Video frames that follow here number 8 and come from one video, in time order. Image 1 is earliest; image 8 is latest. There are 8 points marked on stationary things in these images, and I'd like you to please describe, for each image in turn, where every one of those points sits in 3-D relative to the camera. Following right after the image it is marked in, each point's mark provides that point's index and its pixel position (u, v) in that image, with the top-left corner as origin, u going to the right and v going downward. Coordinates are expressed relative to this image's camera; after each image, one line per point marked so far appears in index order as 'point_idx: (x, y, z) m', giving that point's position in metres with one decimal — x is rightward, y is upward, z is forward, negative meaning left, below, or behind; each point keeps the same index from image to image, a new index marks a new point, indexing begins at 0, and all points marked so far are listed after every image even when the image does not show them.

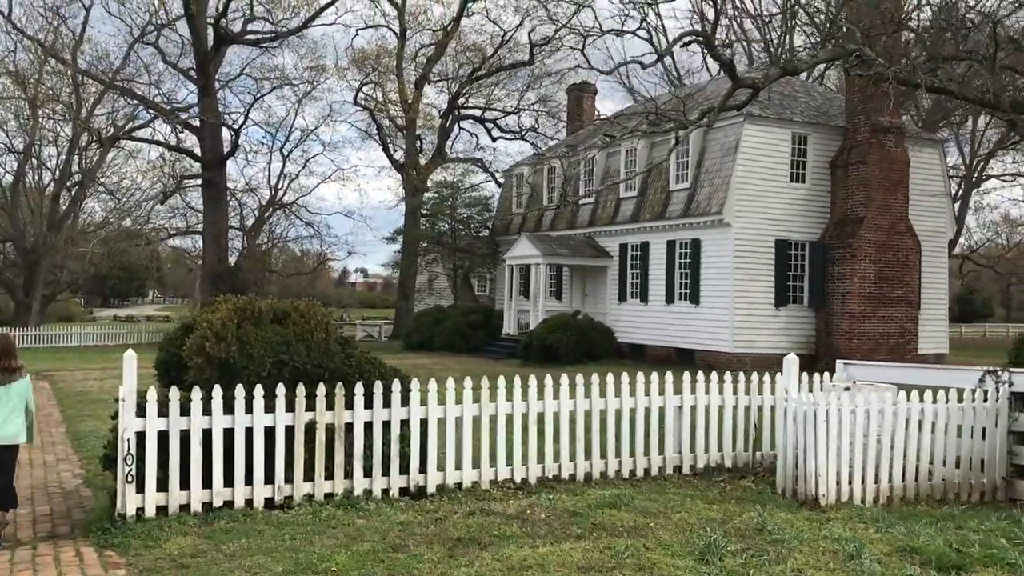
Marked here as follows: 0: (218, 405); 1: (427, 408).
0: (-1.8, -0.7, +6.0) m
1: (-0.6, -0.8, +6.7) m
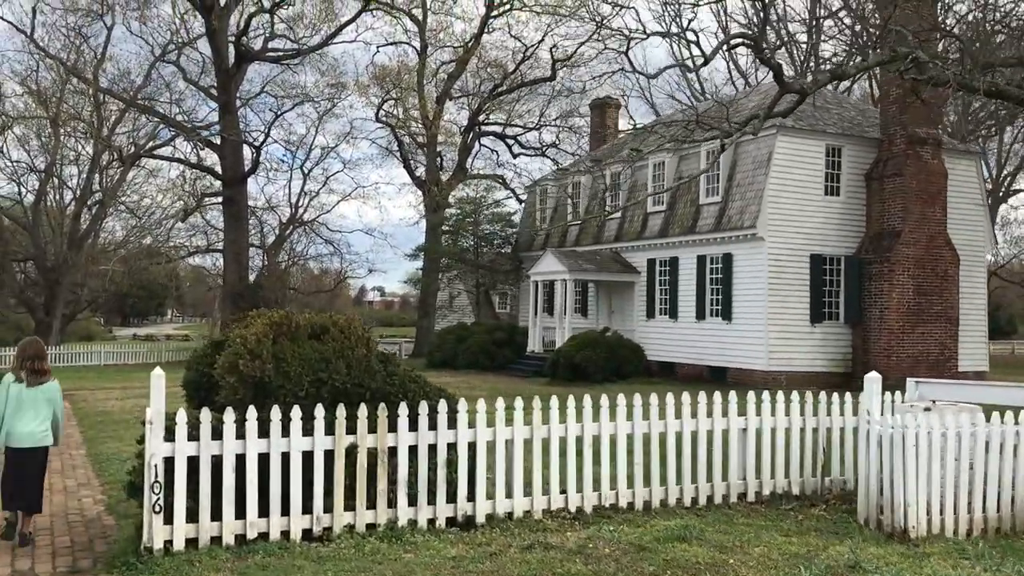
0: (-1.5, -0.8, +5.5) m
1: (-0.2, -0.9, +6.2) m
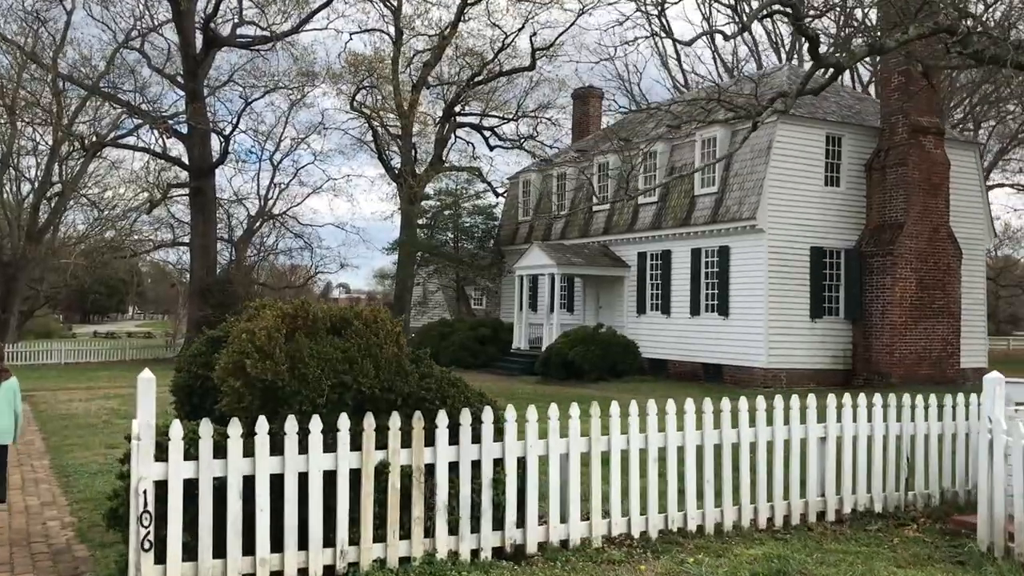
0: (-1.2, -0.7, +4.5) m
1: (+0.1, -0.8, +5.2) m
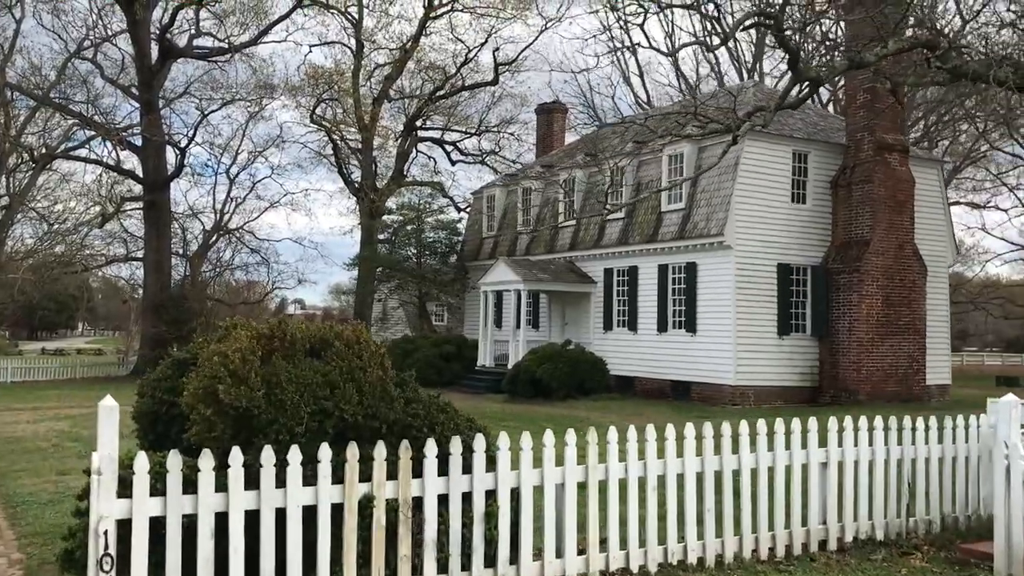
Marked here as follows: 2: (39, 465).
0: (-1.2, -0.8, +4.1) m
1: (0.0, -0.9, +4.9) m
2: (-4.9, -1.8, +10.0) m
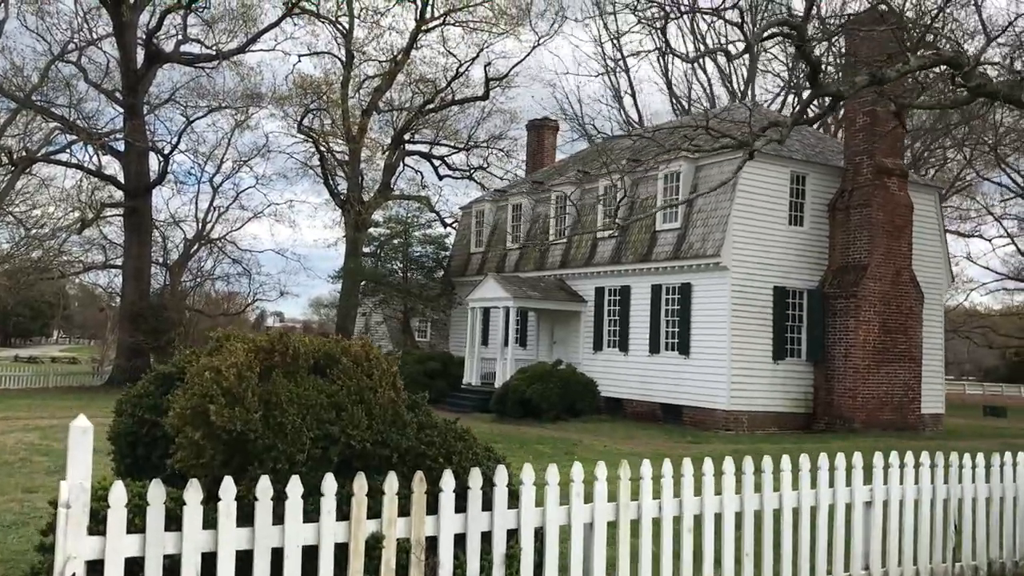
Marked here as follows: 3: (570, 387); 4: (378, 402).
0: (-1.0, -0.8, +3.5) m
1: (+0.2, -1.0, +4.3) m
2: (-4.9, -1.9, +9.4) m
3: (+1.2, -2.0, +20.0) m
4: (-0.6, -0.5, +4.1) m
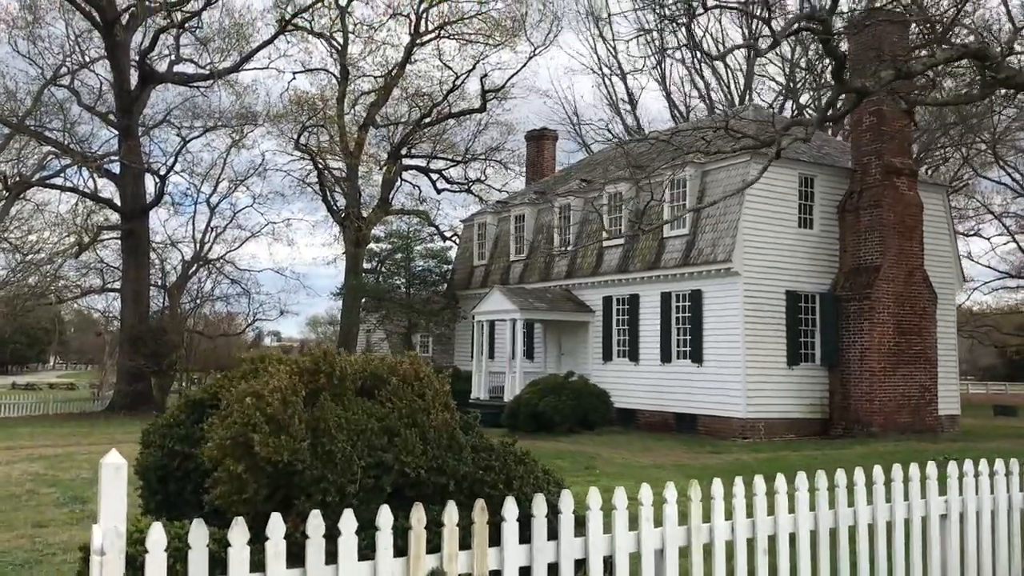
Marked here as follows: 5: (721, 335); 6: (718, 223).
0: (-0.8, -0.9, +3.2) m
1: (+0.4, -1.0, +4.0) m
2: (-4.7, -2.1, +9.0) m
3: (+1.4, -2.2, +19.6) m
4: (-0.3, -0.5, +3.8) m
5: (+4.3, -1.0, +19.7) m
6: (+4.2, +1.3, +19.9) m
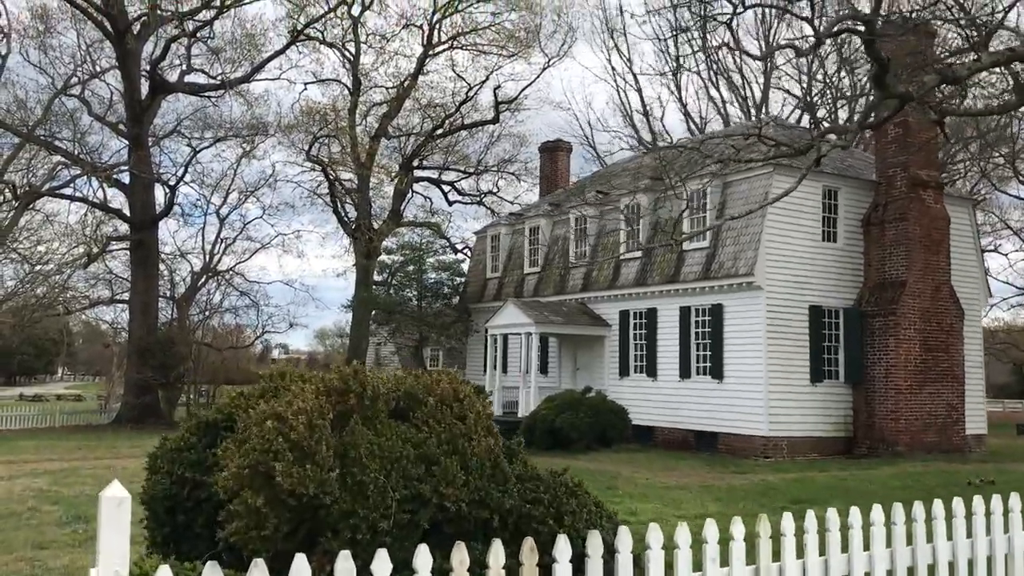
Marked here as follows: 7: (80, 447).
0: (-0.6, -0.9, +2.8) m
1: (+0.6, -1.1, +3.5) m
2: (-4.4, -2.2, +8.6) m
3: (+1.7, -2.5, +19.1) m
4: (-0.1, -0.6, +3.4) m
5: (+4.6, -1.2, +19.2) m
6: (+4.6, +1.1, +19.4) m
7: (-9.0, -3.3, +20.0) m
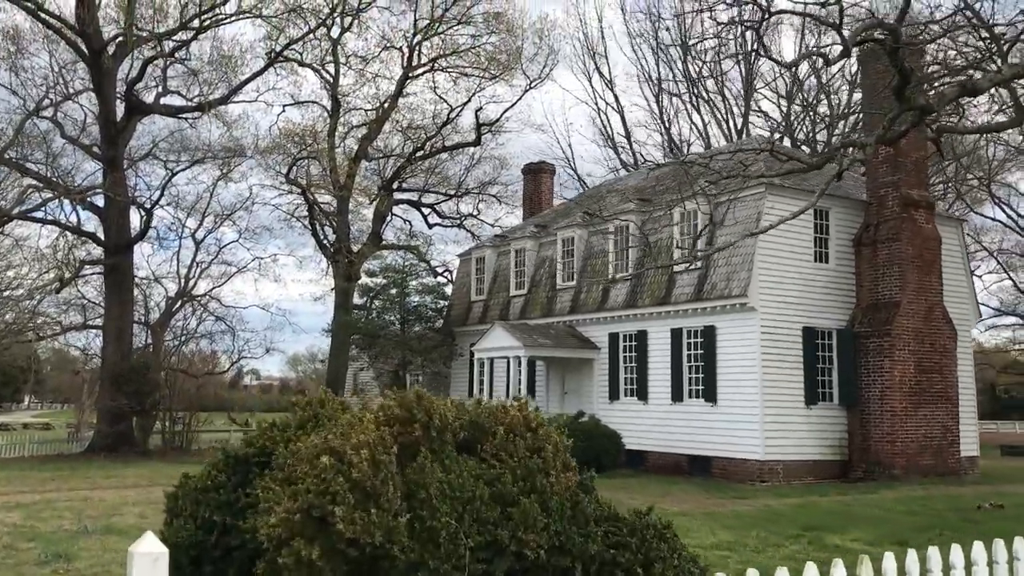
0: (-0.3, -0.9, +2.3) m
1: (+0.8, -1.1, +3.1) m
2: (-4.3, -2.4, +8.0) m
3: (+1.5, -2.9, +18.7) m
4: (+0.1, -0.6, +2.9) m
5: (+4.4, -1.7, +18.9) m
6: (+4.4, +0.6, +19.1) m
7: (-9.2, -3.8, +19.2) m
